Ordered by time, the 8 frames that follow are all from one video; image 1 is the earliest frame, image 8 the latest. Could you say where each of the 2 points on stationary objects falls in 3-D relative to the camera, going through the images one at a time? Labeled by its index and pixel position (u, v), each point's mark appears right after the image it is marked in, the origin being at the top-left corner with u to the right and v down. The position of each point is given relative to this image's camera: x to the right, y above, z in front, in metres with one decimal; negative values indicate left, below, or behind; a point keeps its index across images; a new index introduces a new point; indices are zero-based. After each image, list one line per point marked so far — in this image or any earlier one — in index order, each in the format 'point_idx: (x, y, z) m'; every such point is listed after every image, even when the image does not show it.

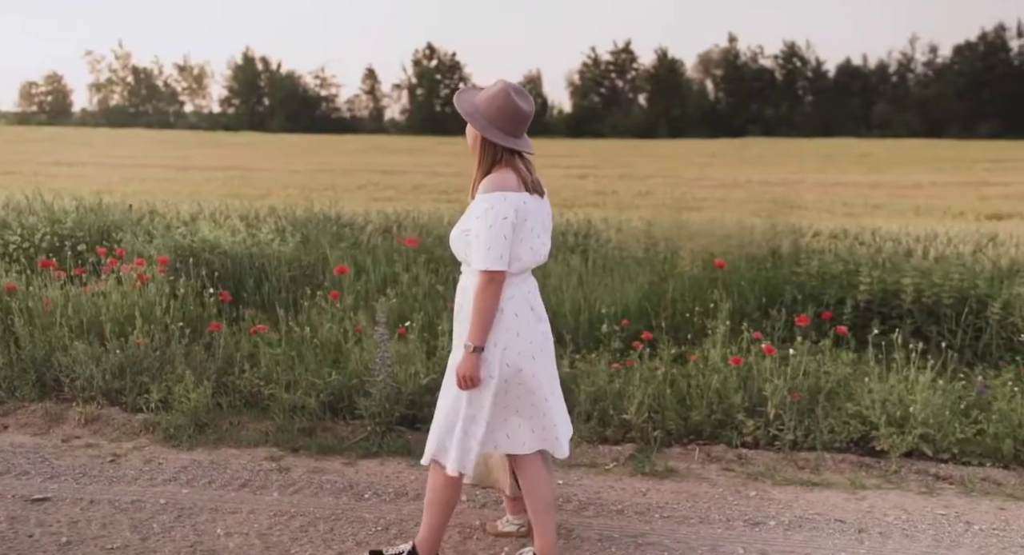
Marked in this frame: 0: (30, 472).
0: (-2.1, -0.8, +3.7) m
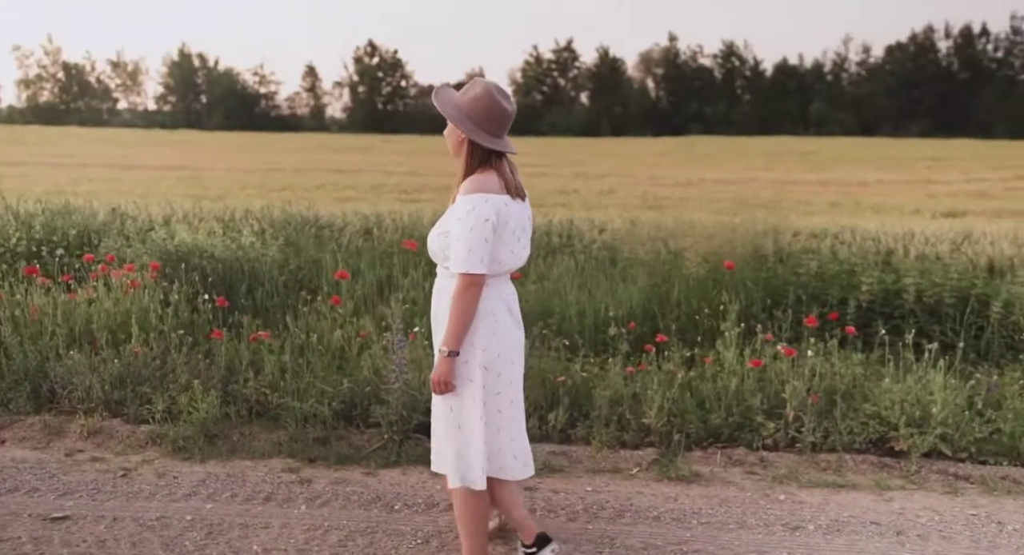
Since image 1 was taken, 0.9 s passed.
0: (-1.9, -0.9, +3.5) m
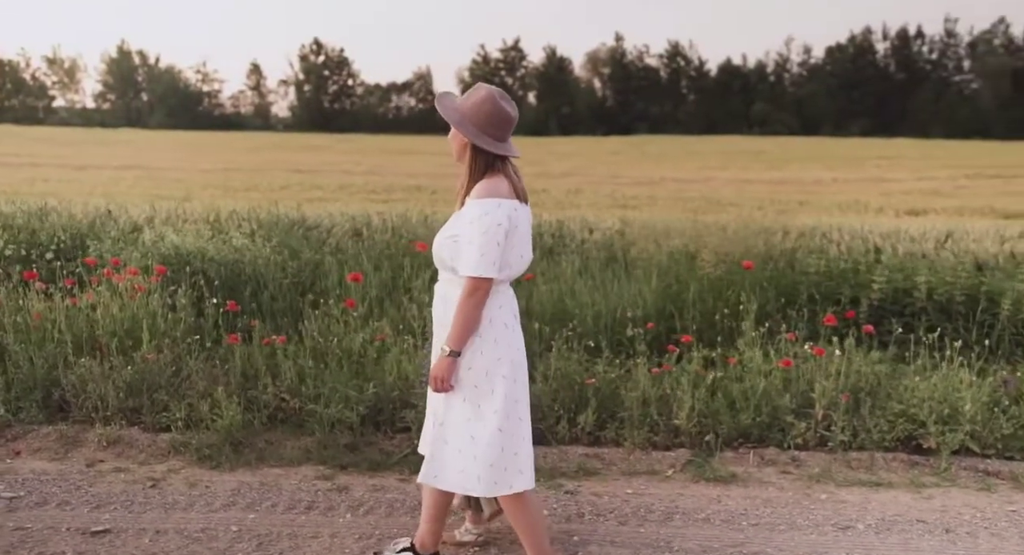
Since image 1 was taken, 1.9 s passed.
0: (-1.8, -0.9, +3.4) m
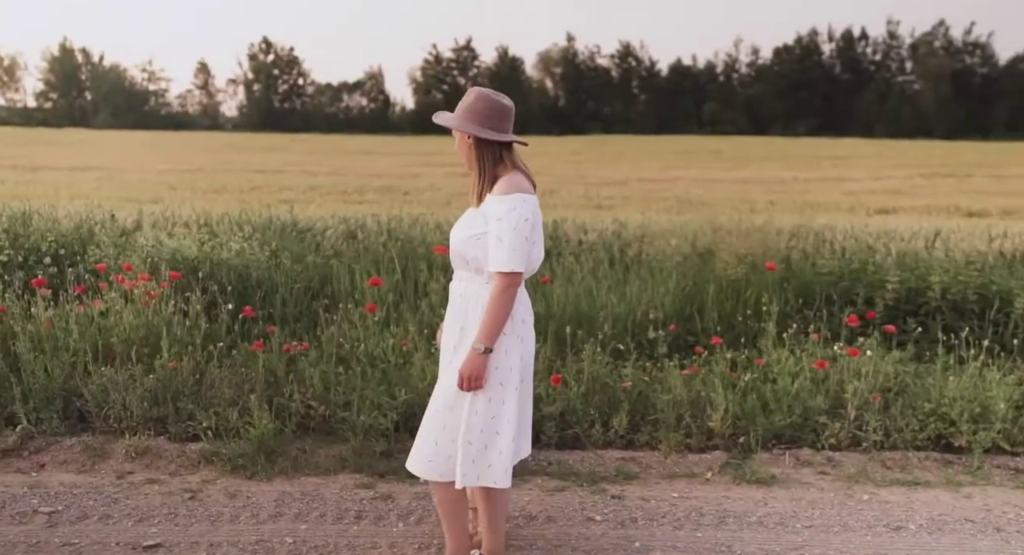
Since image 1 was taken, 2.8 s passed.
0: (-1.6, -0.9, +3.3) m
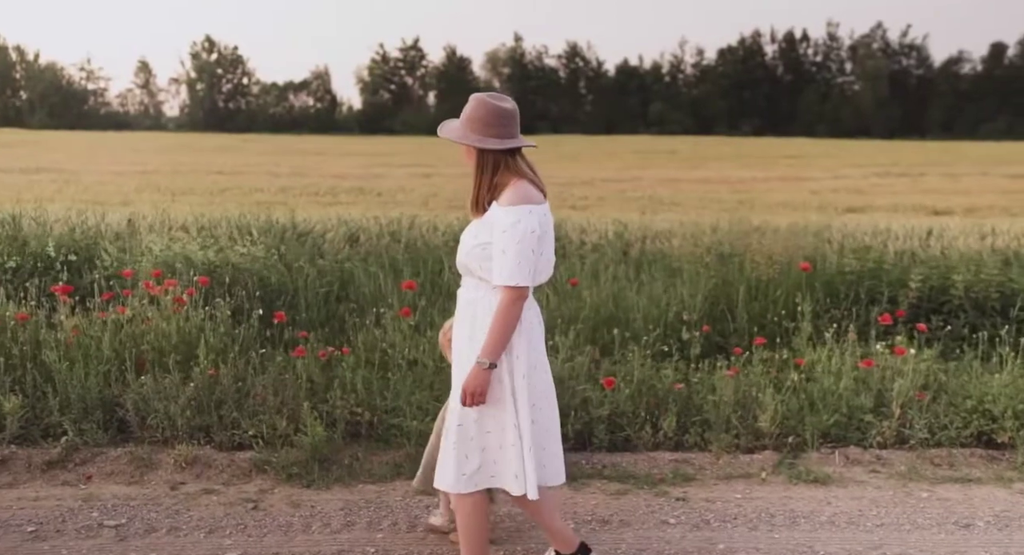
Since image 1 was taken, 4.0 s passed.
0: (-1.3, -1.0, +3.2) m
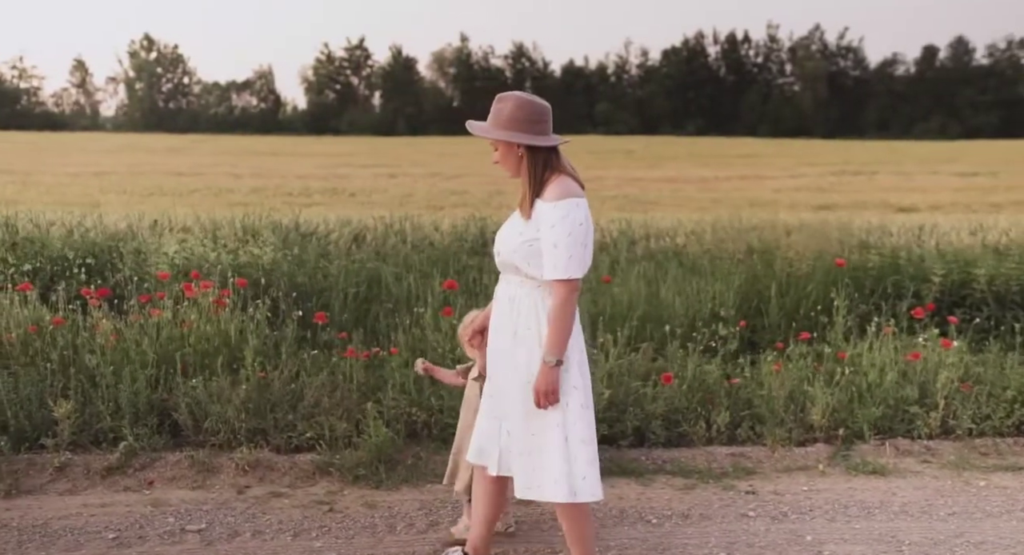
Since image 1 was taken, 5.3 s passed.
0: (-0.9, -1.0, +3.2) m
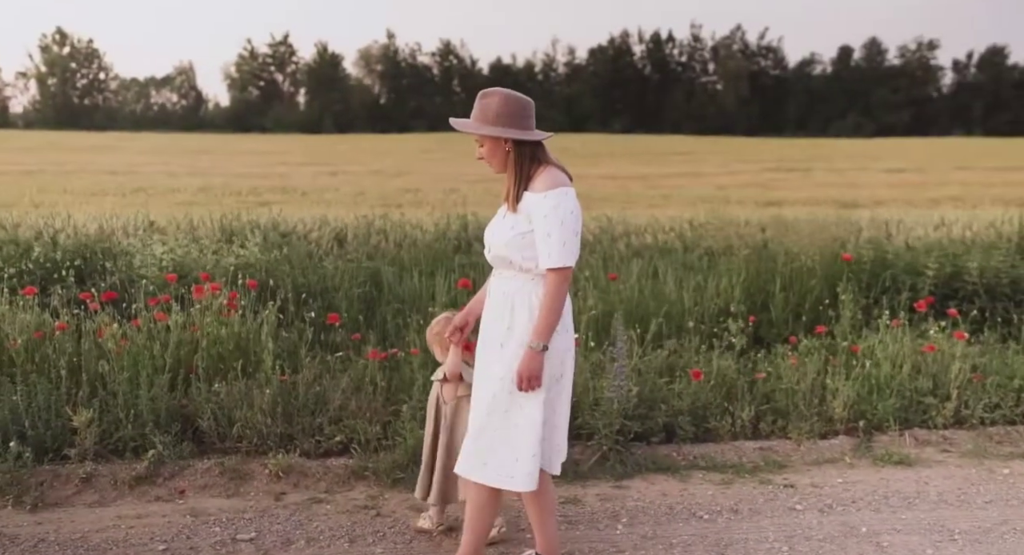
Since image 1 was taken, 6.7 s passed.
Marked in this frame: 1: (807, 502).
0: (-0.7, -1.0, +3.2) m
1: (+1.2, -0.9, +3.5) m
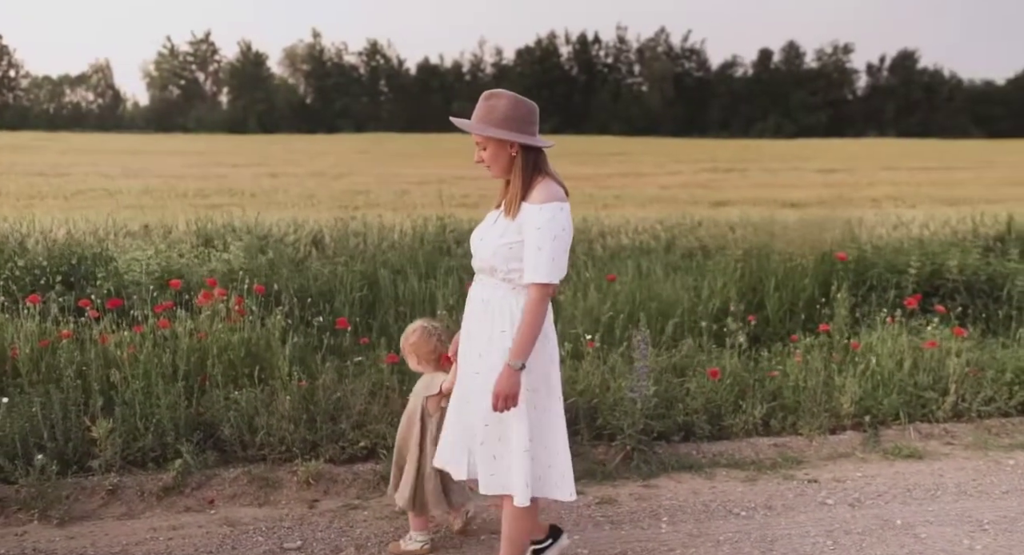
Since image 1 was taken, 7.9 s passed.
0: (-0.5, -1.0, +3.2) m
1: (+1.4, -0.9, +3.6) m
